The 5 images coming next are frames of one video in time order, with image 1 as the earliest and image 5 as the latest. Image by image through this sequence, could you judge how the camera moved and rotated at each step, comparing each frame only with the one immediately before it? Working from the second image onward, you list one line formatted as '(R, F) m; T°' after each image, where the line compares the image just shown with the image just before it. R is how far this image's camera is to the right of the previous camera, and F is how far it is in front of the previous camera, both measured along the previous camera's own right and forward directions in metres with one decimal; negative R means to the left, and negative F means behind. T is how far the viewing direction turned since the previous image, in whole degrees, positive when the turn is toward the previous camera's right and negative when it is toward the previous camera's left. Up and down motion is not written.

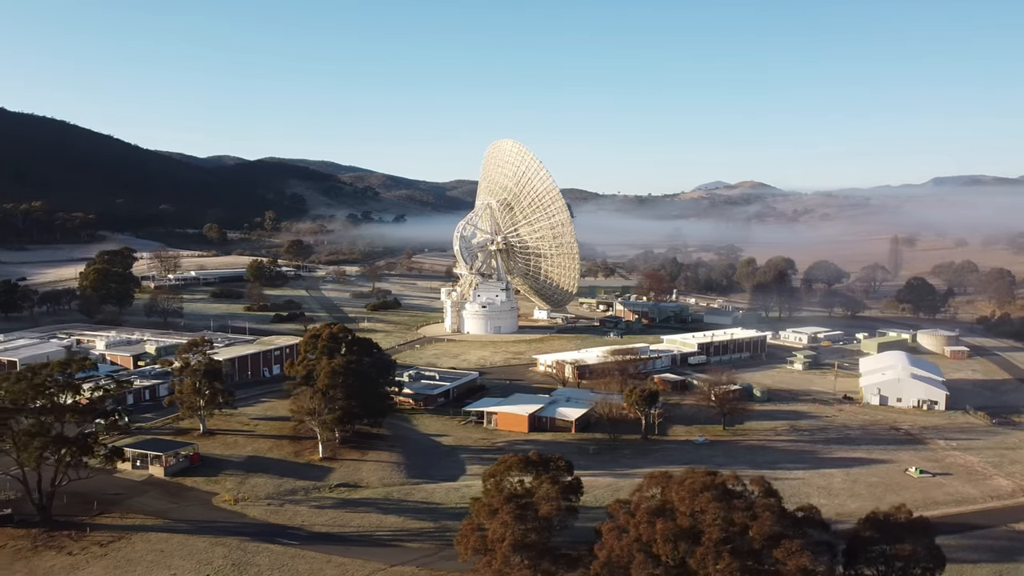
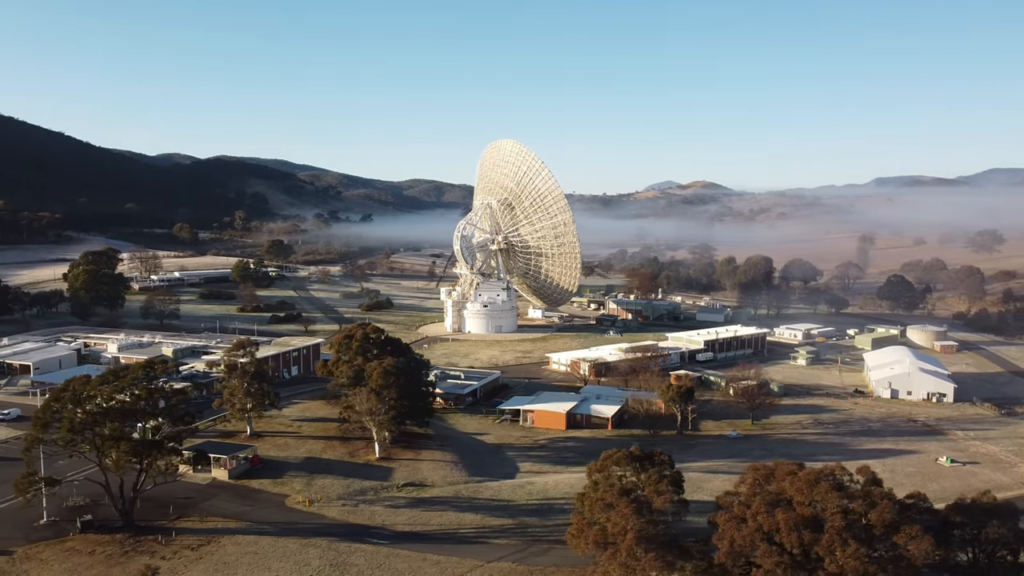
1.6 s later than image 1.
(-3.6, -0.2) m; +3°
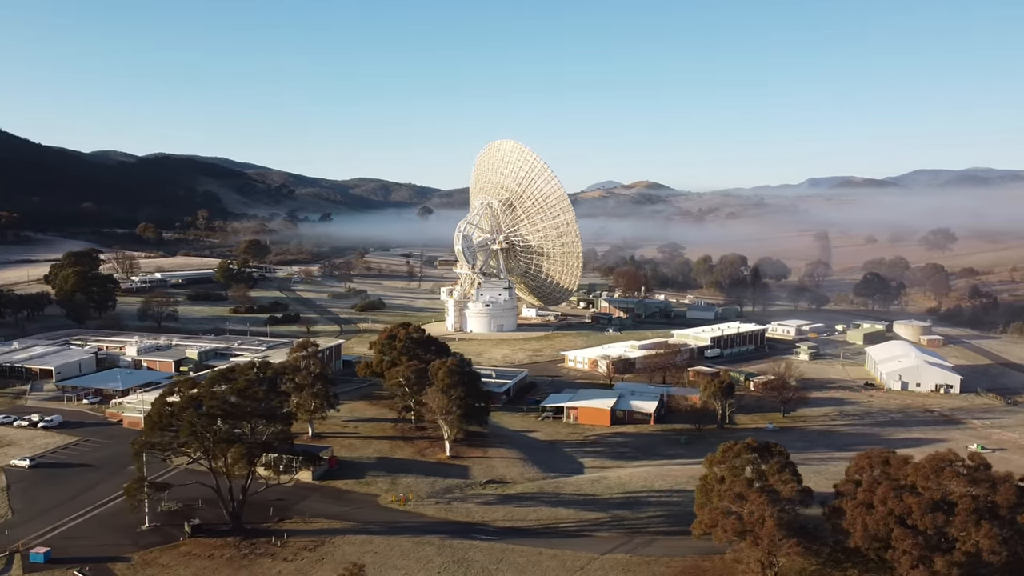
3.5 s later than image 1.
(-4.4, -0.3) m; +4°
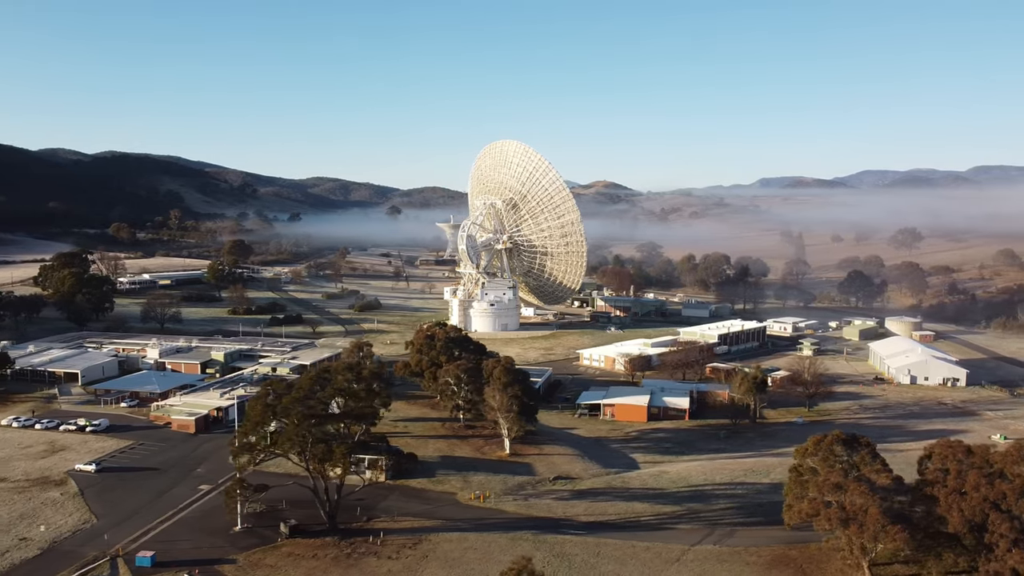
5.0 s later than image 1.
(-3.6, -0.3) m; +3°
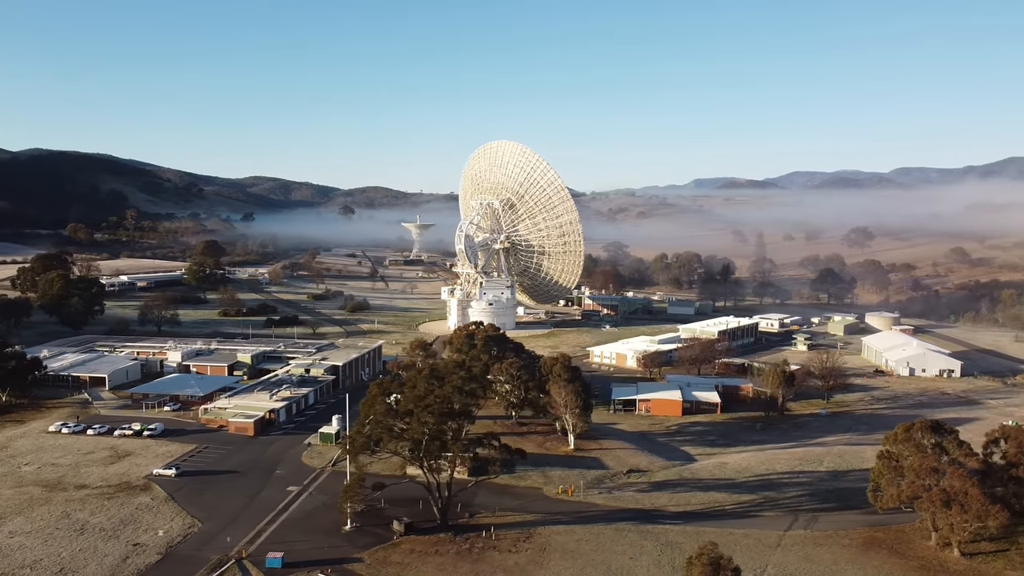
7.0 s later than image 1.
(-4.4, -0.3) m; +4°
